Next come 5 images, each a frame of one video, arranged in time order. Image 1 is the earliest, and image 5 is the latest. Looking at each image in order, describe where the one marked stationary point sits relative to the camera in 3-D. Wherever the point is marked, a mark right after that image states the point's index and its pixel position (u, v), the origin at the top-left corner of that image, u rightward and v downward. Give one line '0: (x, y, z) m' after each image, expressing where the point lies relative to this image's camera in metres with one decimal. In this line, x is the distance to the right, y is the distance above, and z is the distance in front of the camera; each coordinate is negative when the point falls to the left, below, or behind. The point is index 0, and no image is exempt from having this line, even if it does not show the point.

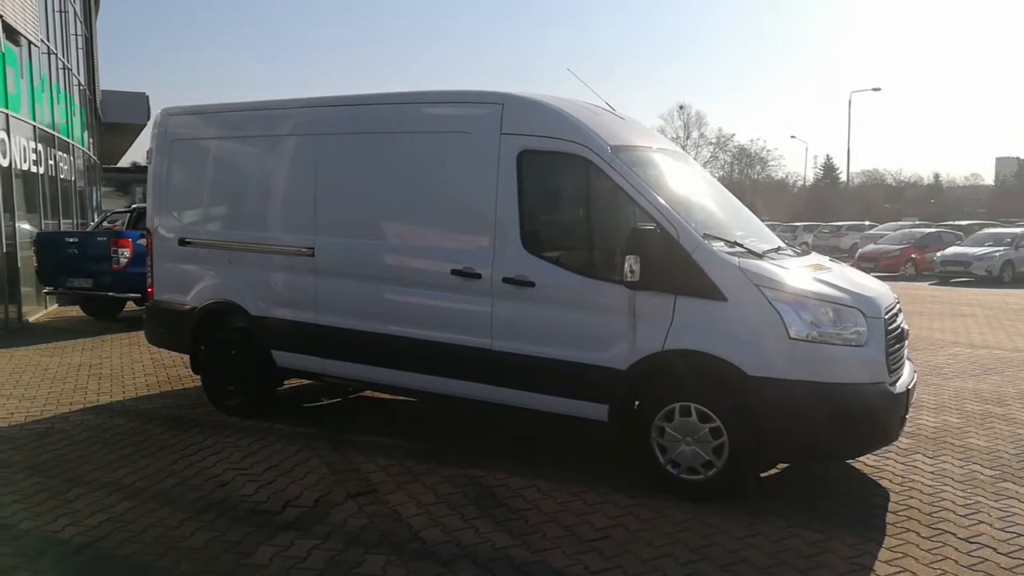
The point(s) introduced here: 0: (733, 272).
0: (+1.3, +0.1, +4.8) m
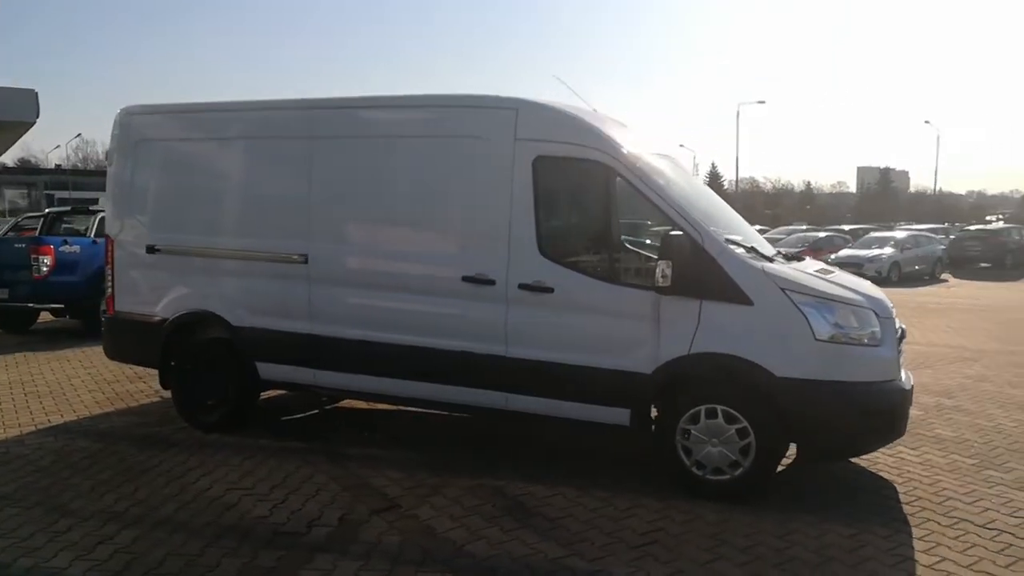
0: (+1.5, +0.1, +4.9) m
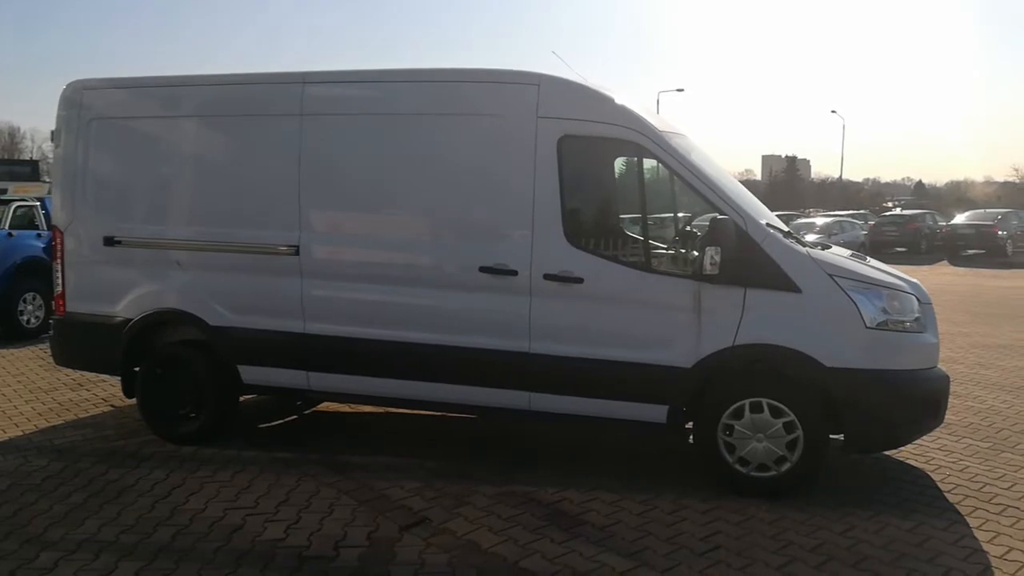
0: (+1.6, +0.1, +4.7) m
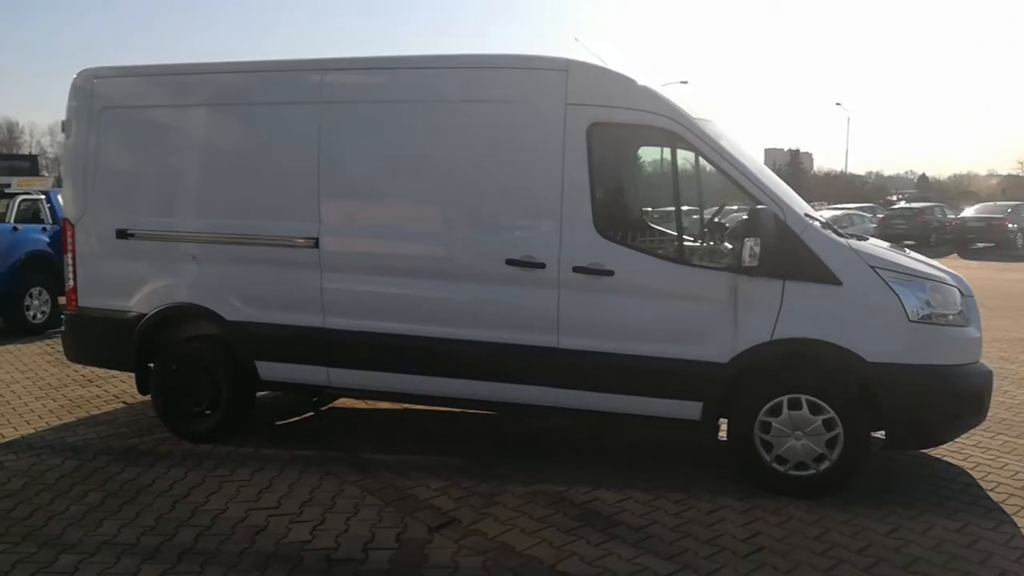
0: (+1.8, +0.2, +4.5) m
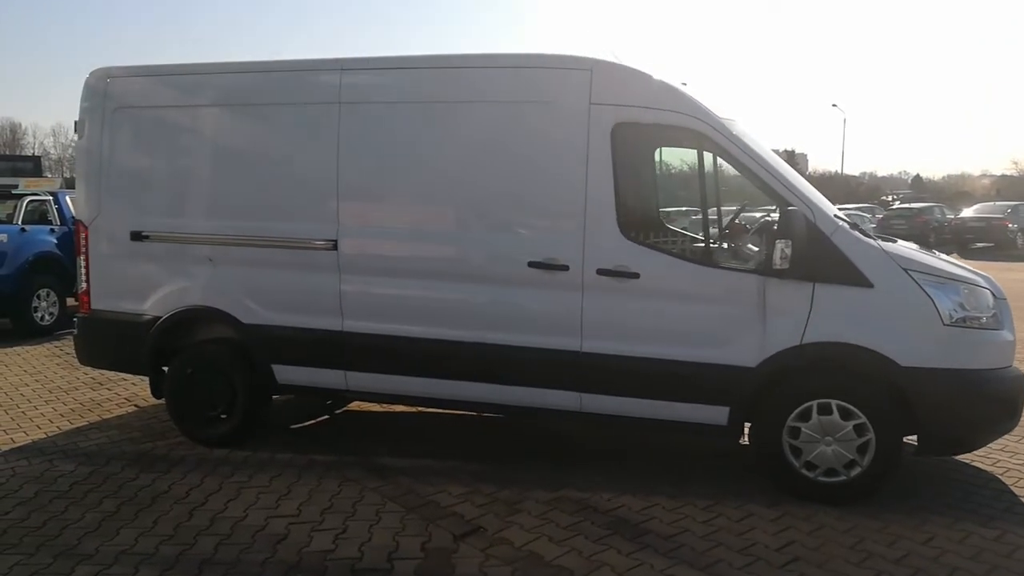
0: (+1.9, +0.2, +4.5) m
